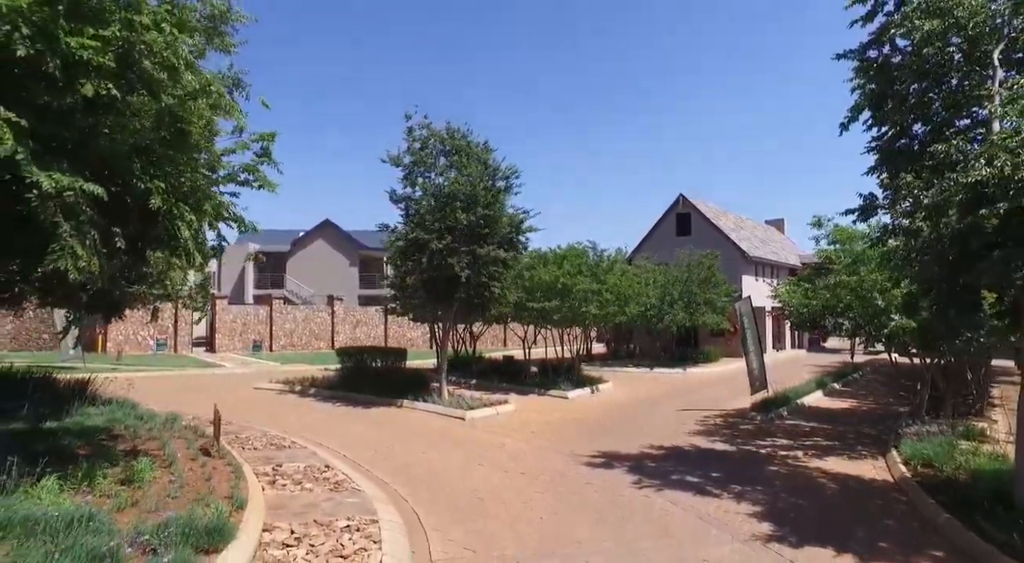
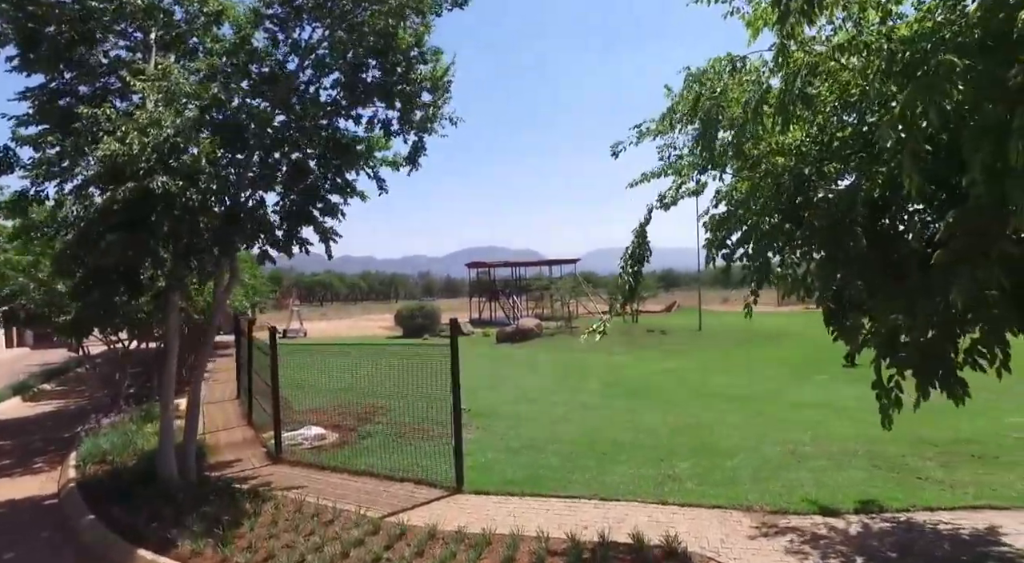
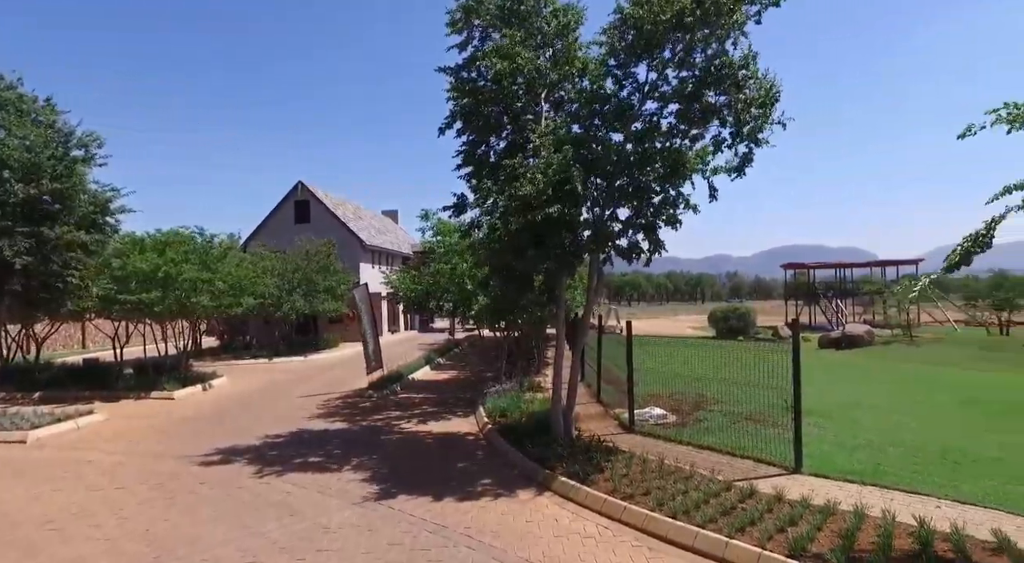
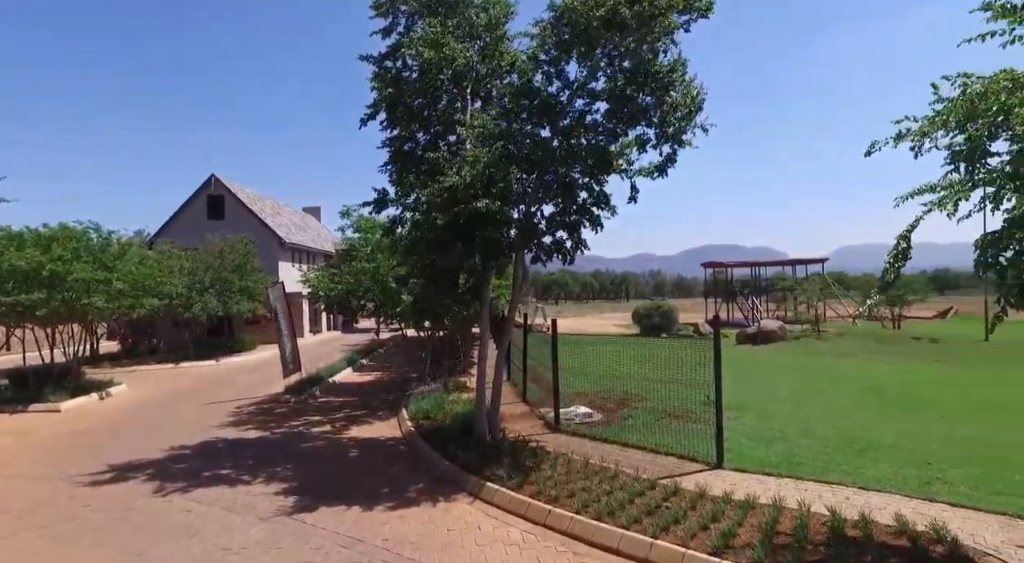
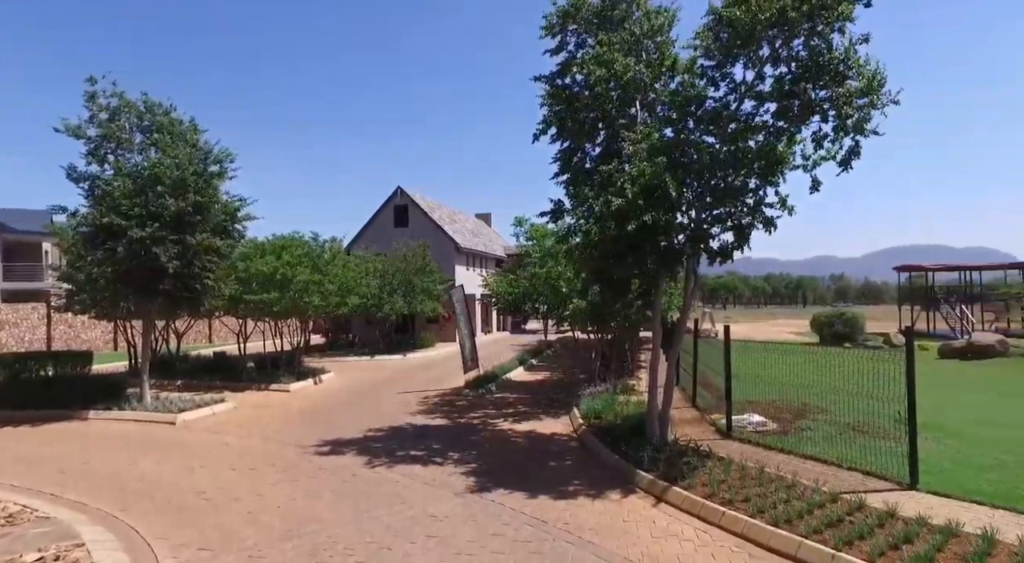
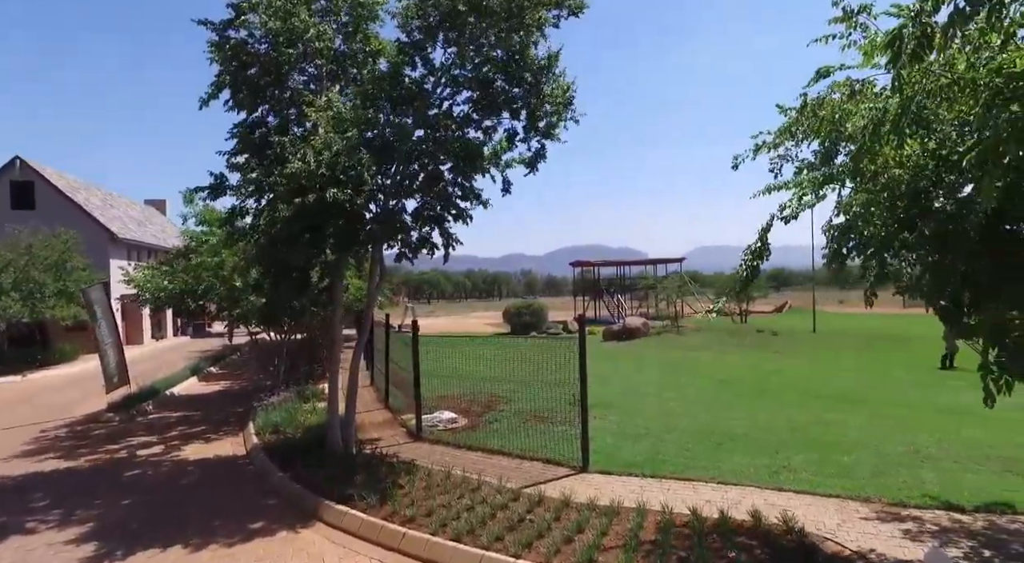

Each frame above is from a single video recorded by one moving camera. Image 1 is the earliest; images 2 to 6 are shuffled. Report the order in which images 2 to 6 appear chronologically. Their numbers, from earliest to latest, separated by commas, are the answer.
5, 3, 4, 6, 2
